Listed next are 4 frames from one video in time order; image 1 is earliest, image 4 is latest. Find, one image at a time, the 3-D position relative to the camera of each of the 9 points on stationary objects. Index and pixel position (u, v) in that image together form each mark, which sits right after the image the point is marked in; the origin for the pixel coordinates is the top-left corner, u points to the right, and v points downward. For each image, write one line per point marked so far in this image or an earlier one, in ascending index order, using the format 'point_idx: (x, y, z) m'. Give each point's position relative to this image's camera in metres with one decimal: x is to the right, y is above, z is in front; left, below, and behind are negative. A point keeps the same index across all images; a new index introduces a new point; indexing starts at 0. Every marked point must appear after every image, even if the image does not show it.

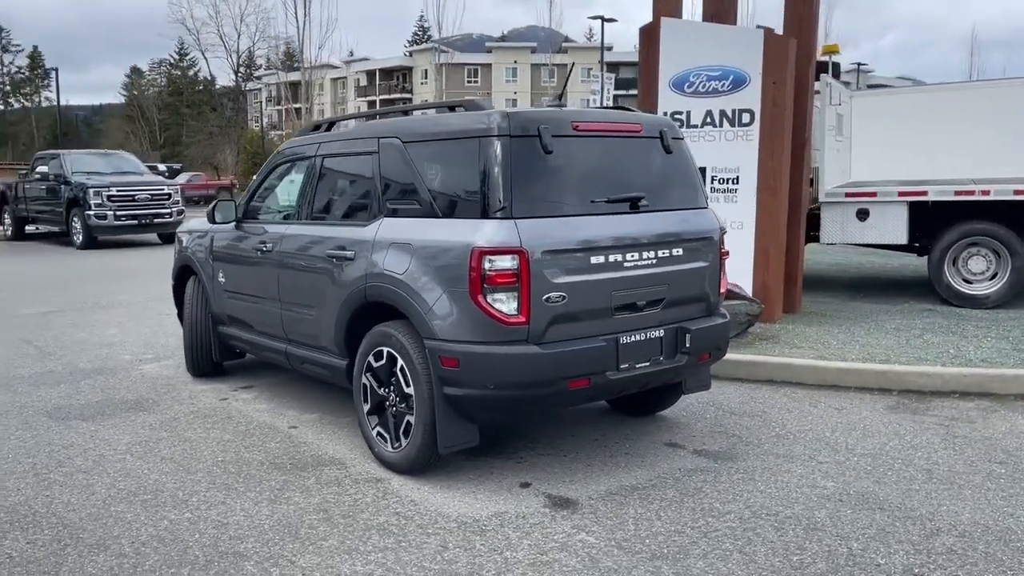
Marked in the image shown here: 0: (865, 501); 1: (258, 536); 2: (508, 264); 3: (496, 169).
0: (+1.8, -1.1, +4.4) m
1: (-1.2, -1.2, +4.0) m
2: (0.0, +0.1, +4.3) m
3: (-0.1, +0.6, +4.5) m
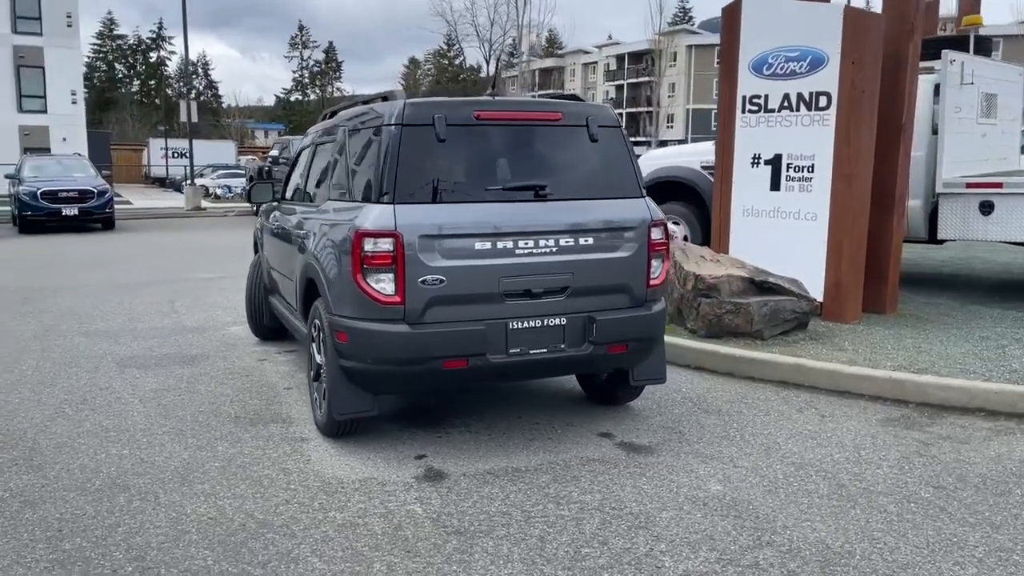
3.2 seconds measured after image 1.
0: (+1.1, -1.1, +4.2) m
1: (-1.9, -1.0, +4.6) m
2: (-0.7, +0.2, +4.5) m
3: (-0.7, +0.7, +4.8) m
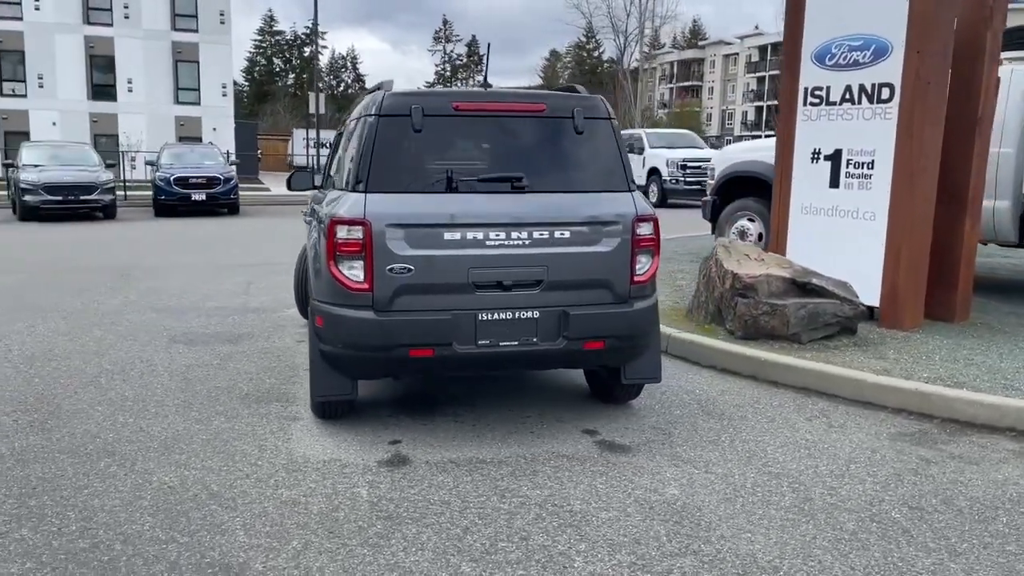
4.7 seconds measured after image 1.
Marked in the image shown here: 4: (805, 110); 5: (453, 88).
0: (+0.8, -1.1, +4.1) m
1: (-2.1, -0.9, +4.9) m
2: (-0.9, +0.3, +4.7) m
3: (-0.8, +0.8, +4.9) m
4: (+2.9, +1.8, +8.5) m
5: (-0.3, +1.2, +5.1) m
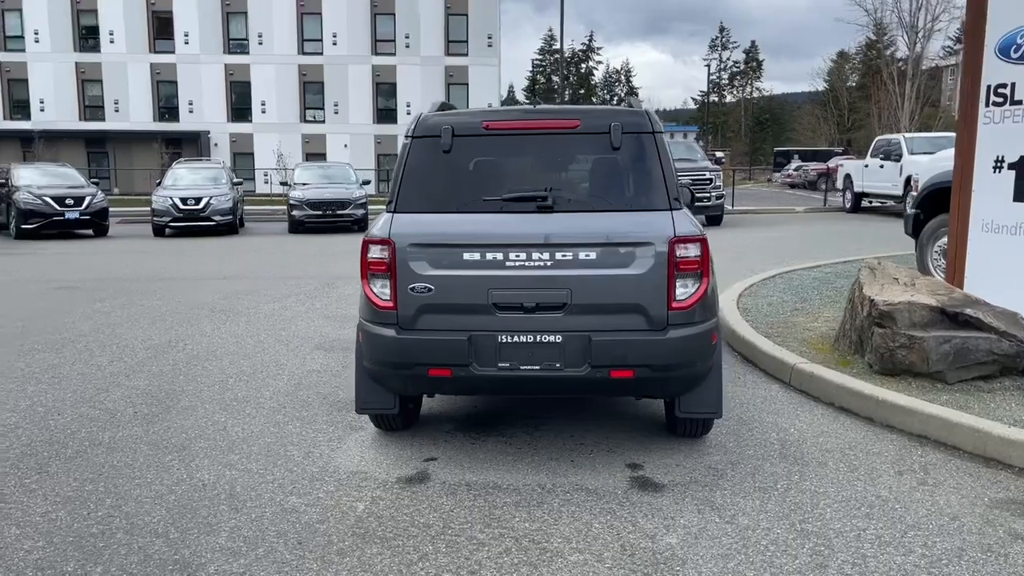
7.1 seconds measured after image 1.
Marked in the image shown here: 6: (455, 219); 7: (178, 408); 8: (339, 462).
0: (+0.6, -1.2, +3.7) m
1: (-1.9, -1.0, +5.4) m
2: (-0.7, +0.2, +4.8) m
3: (-0.6, +0.7, +5.0) m
4: (+4.1, +1.5, +7.3) m
5: (-0.1, +1.1, +5.1) m
6: (-0.3, +0.4, +4.8) m
7: (-2.5, -0.9, +6.3) m
8: (-1.0, -1.0, +5.0) m
